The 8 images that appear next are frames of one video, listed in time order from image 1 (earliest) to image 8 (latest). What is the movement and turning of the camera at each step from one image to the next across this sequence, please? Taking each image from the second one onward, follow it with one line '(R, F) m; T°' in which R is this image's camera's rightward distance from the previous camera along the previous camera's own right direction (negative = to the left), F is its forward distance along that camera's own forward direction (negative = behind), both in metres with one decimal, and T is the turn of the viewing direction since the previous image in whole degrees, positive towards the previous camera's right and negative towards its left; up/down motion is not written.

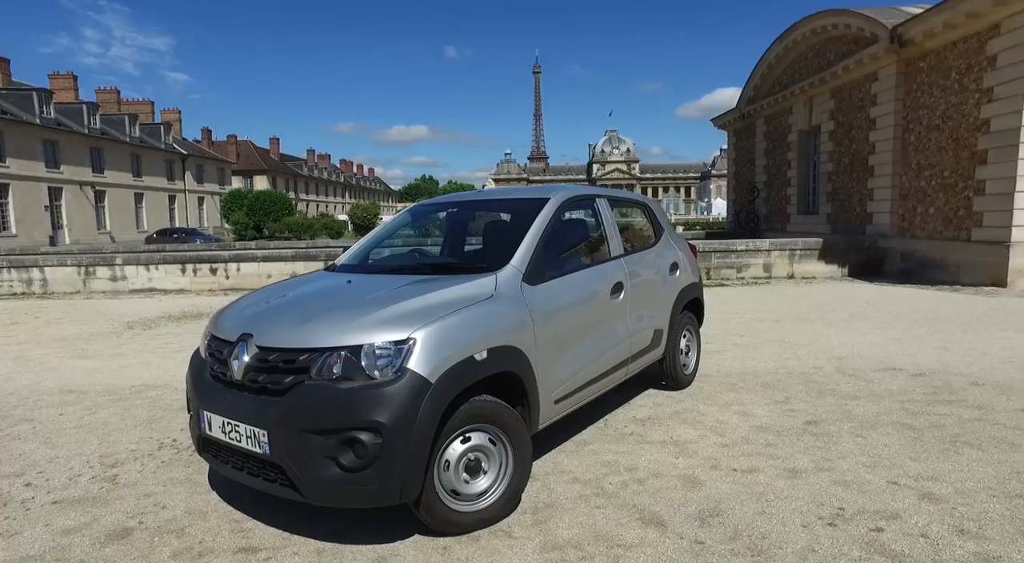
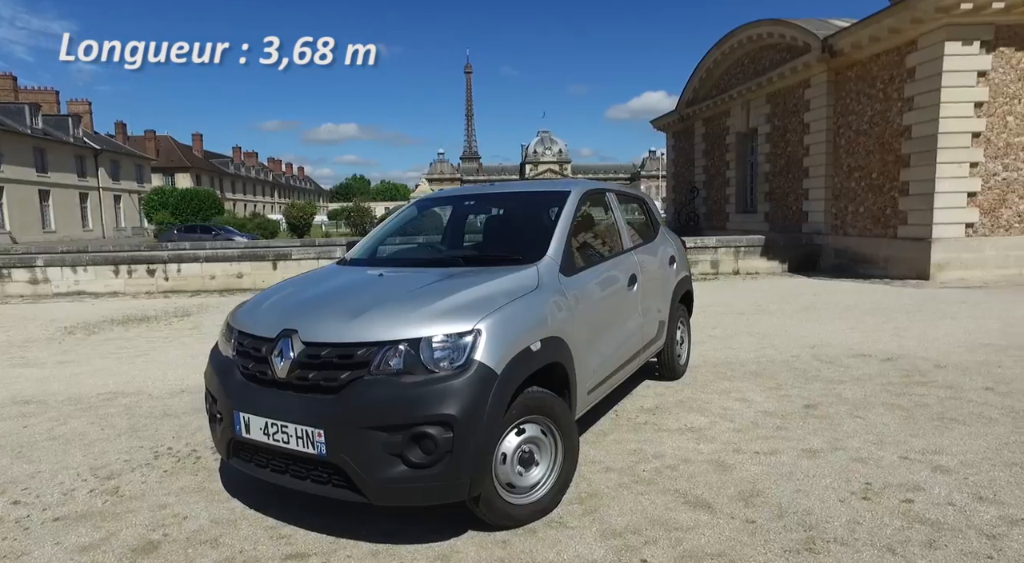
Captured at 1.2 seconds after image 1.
(-0.6, 0.0) m; +6°
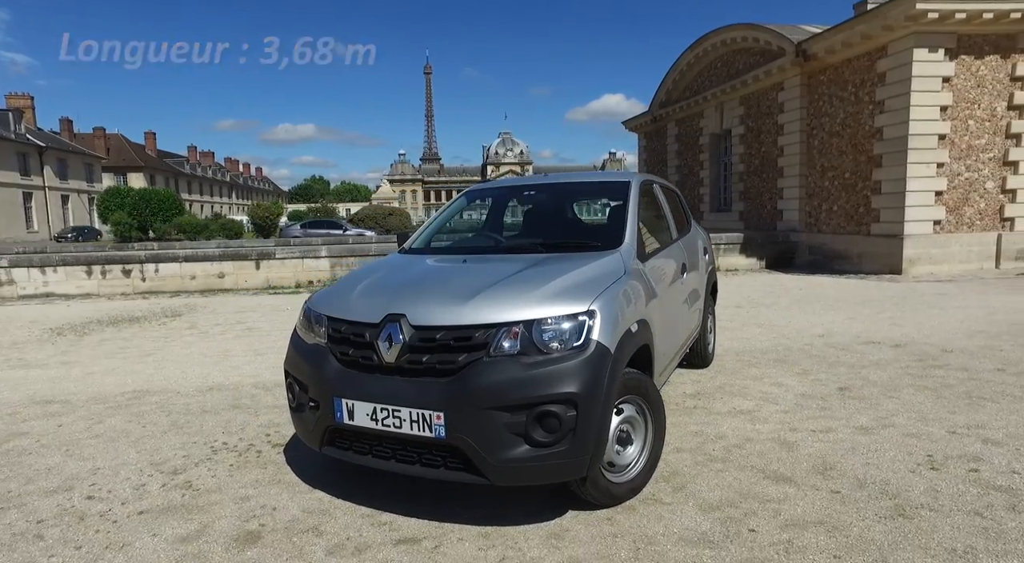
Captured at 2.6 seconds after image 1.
(-0.7, 0.0) m; +4°
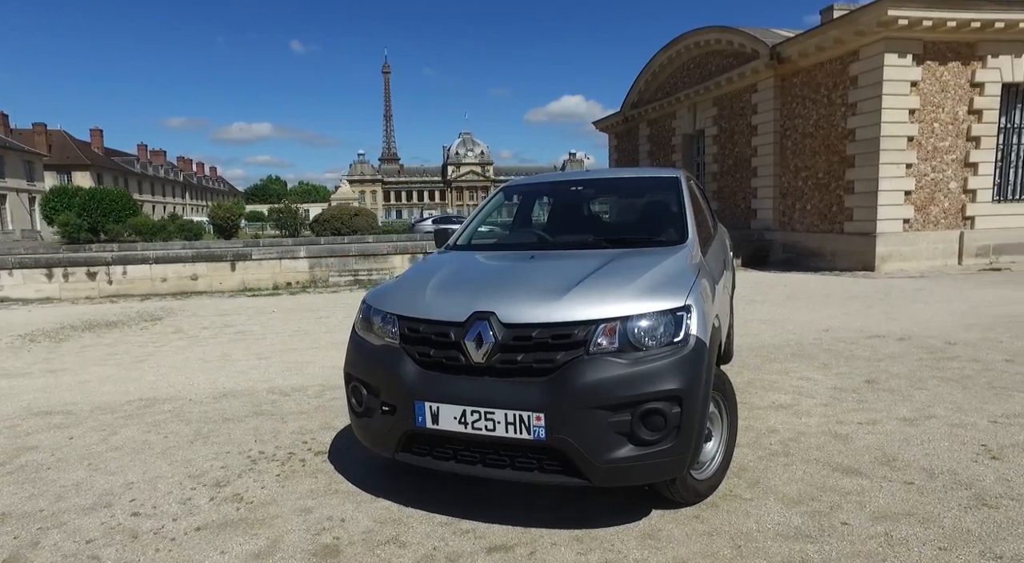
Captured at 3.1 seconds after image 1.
(-0.6, +0.1) m; +4°
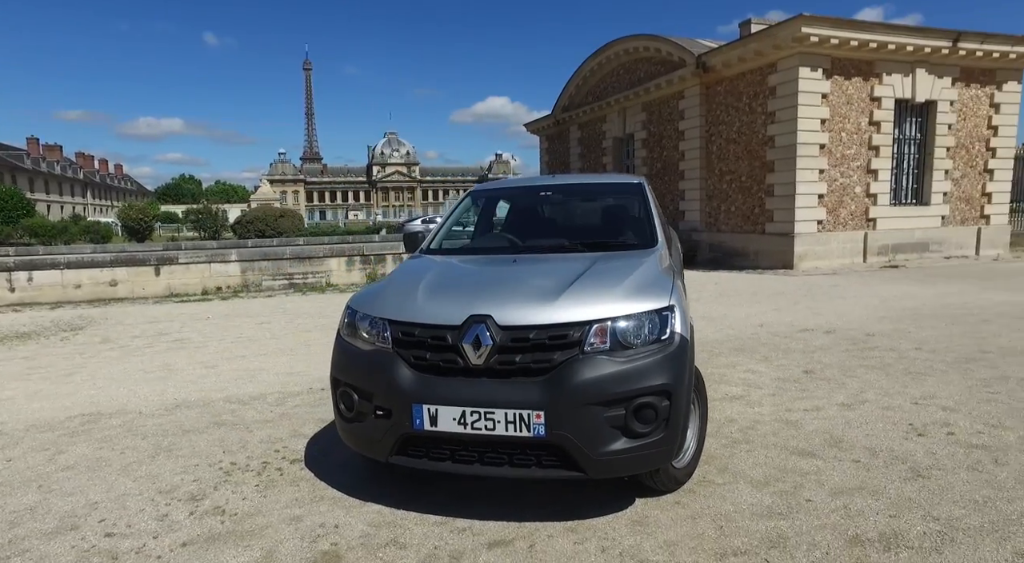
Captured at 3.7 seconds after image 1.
(-0.3, -0.1) m; +7°
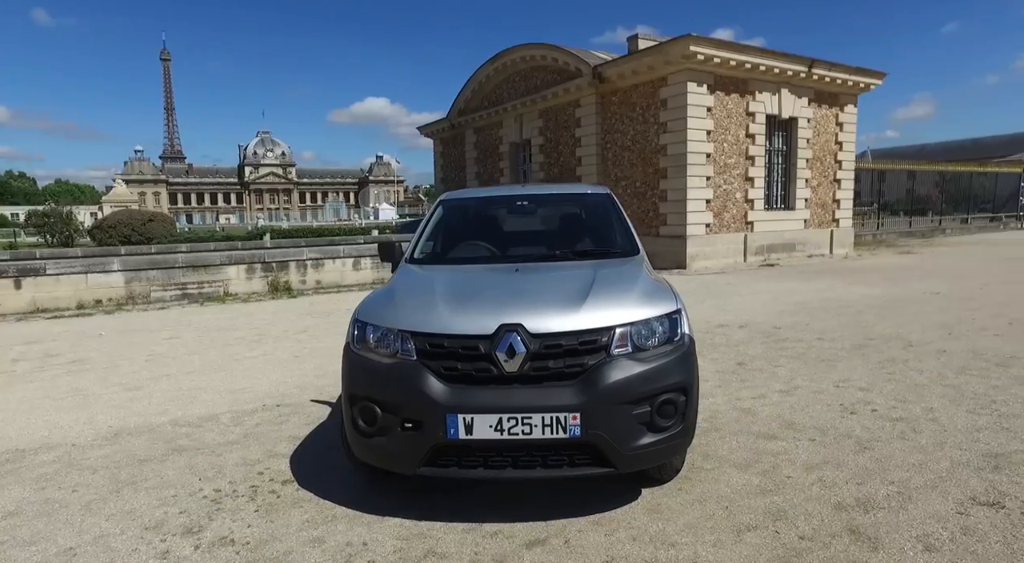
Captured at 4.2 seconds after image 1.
(-0.7, 0.0) m; +11°
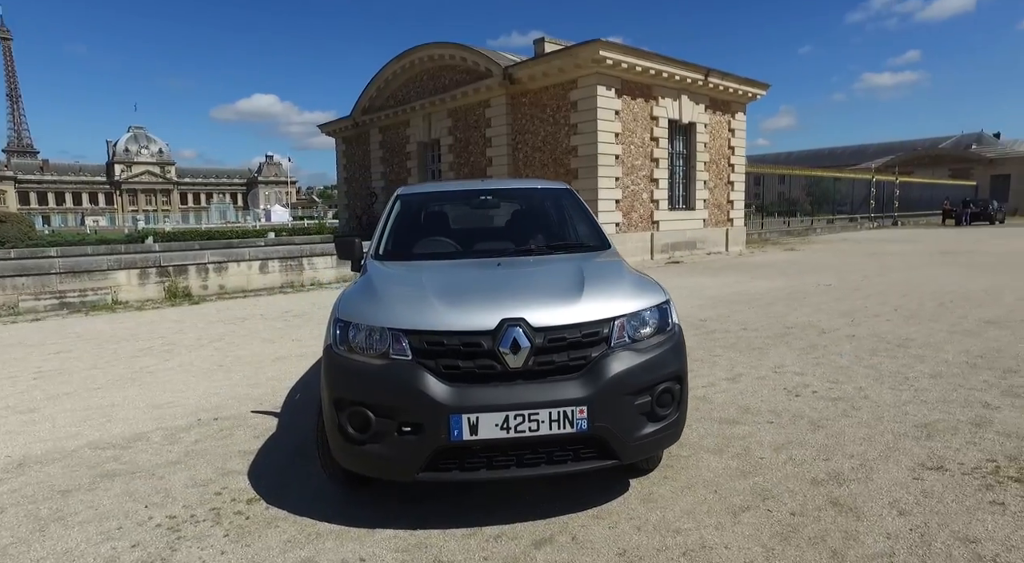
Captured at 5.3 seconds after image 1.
(-0.4, +0.1) m; +10°
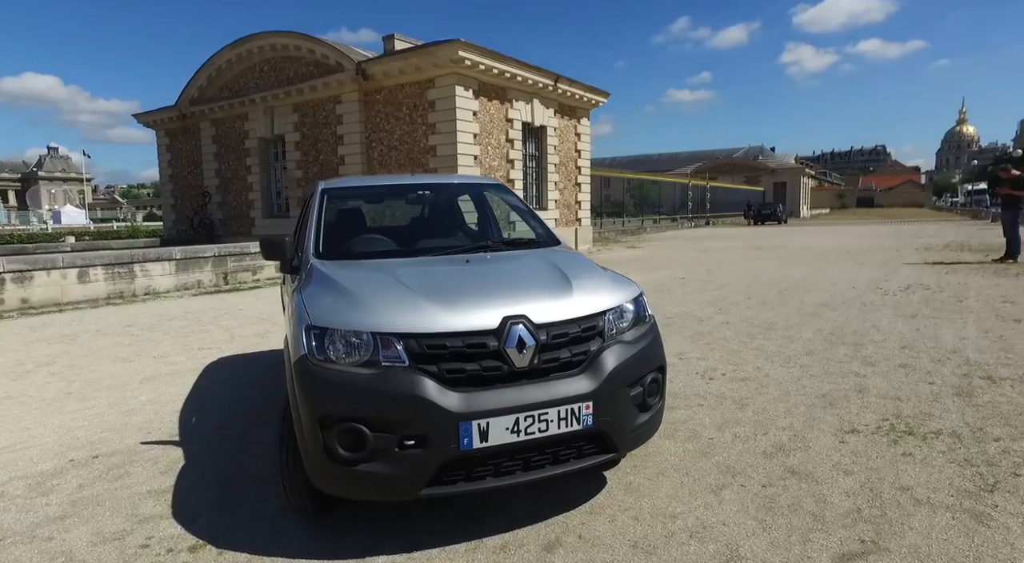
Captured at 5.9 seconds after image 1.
(-0.7, +0.2) m; +15°
